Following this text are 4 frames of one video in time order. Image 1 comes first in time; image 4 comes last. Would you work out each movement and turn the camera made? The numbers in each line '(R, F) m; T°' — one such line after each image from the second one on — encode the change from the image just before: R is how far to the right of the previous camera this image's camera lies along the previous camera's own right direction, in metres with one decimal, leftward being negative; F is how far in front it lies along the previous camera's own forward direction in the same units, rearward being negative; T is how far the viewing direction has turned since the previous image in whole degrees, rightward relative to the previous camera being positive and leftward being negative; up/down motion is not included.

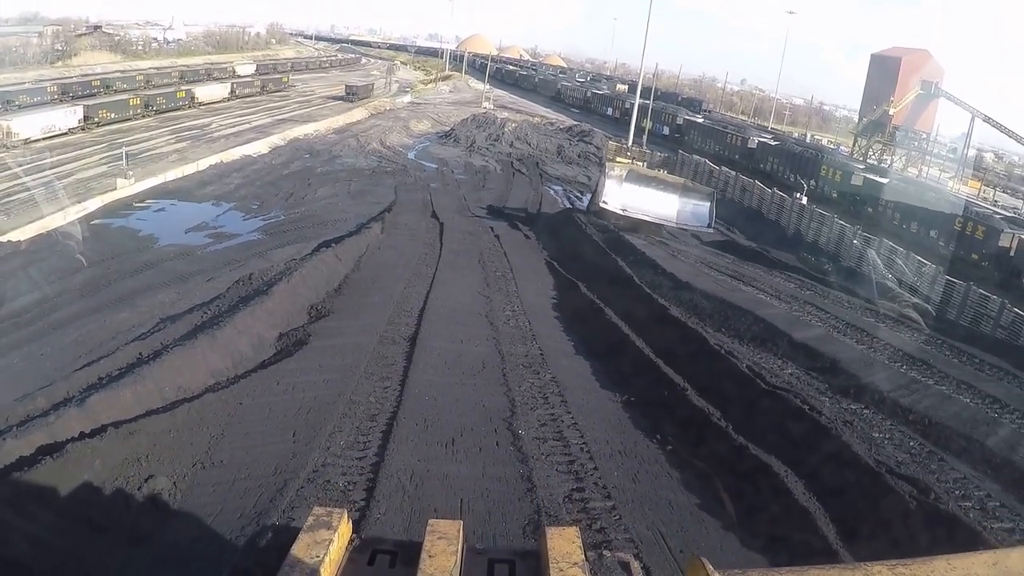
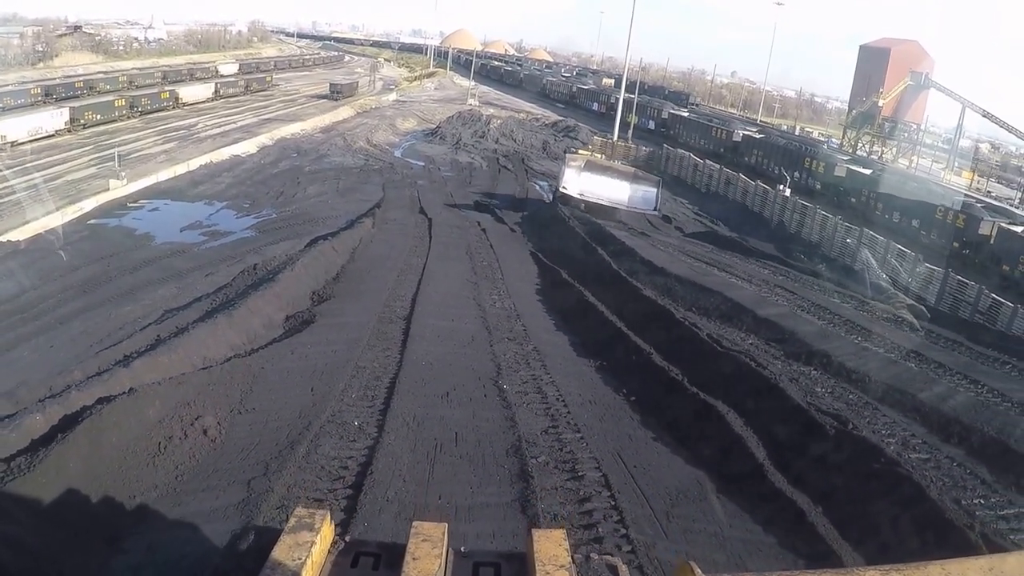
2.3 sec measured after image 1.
(0.0, -1.2) m; +1°
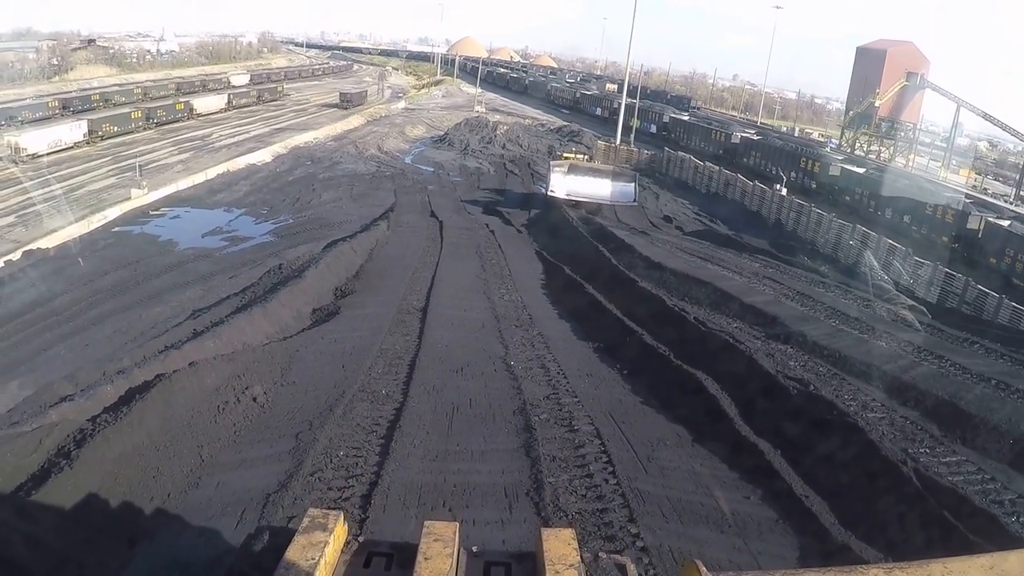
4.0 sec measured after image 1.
(+0.1, -1.1) m; -1°
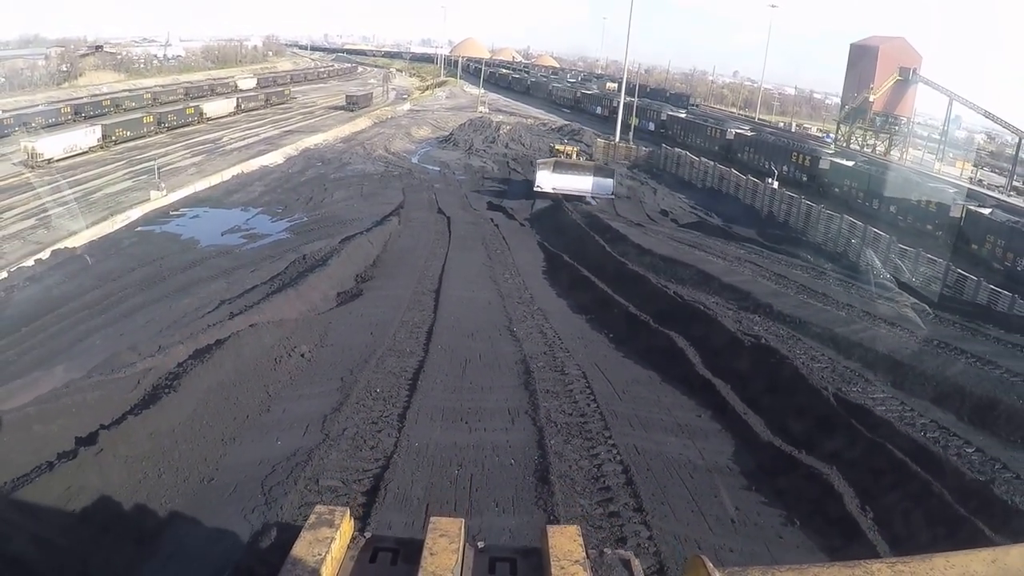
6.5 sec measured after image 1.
(0.0, -1.6) m; 0°
